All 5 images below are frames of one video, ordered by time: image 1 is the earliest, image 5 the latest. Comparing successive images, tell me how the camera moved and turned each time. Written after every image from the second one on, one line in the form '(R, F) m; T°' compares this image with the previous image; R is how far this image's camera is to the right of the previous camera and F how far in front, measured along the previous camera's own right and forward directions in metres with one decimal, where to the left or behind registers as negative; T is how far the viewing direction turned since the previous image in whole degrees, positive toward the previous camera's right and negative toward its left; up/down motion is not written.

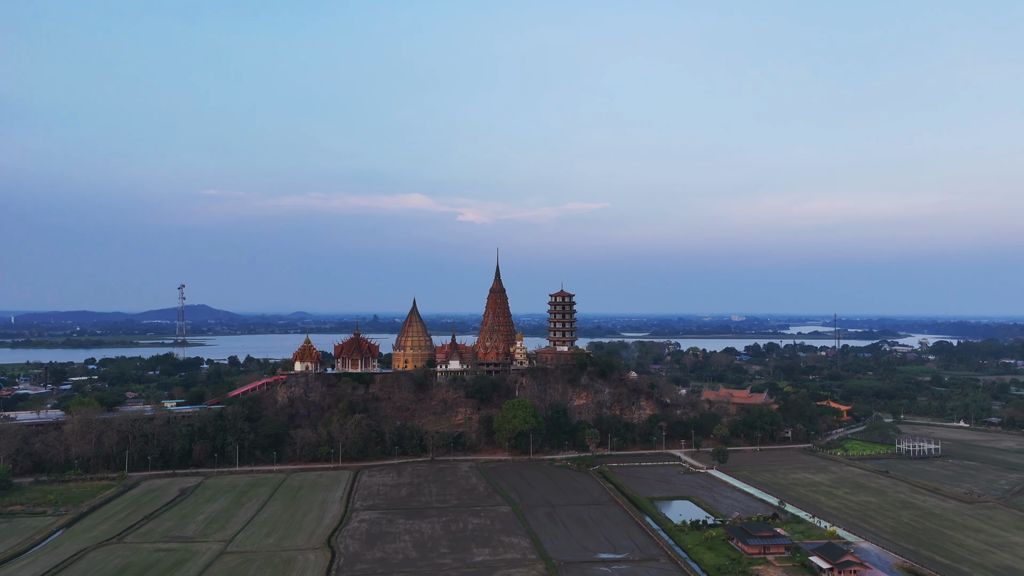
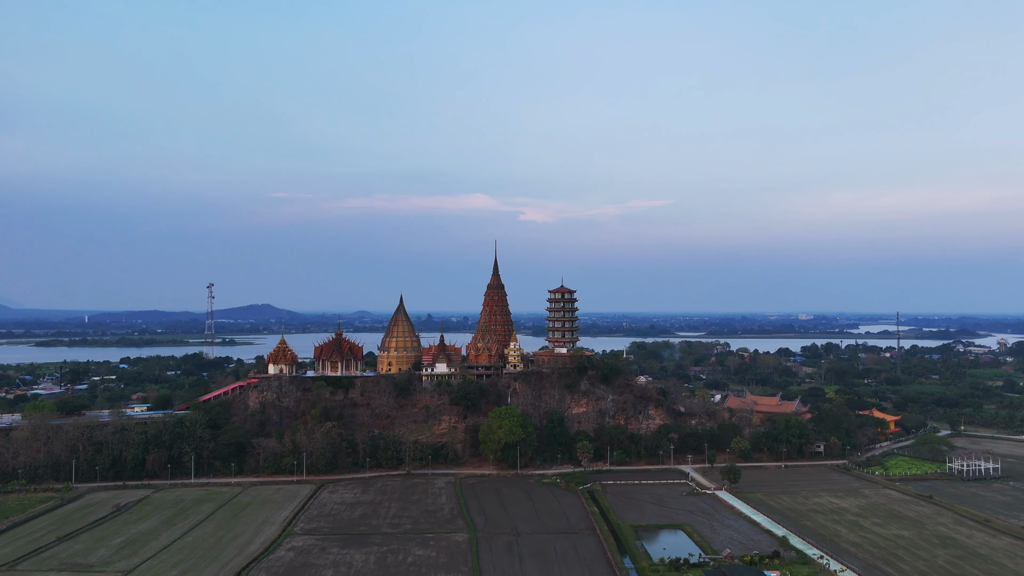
(+3.9, +4.5) m; -5°
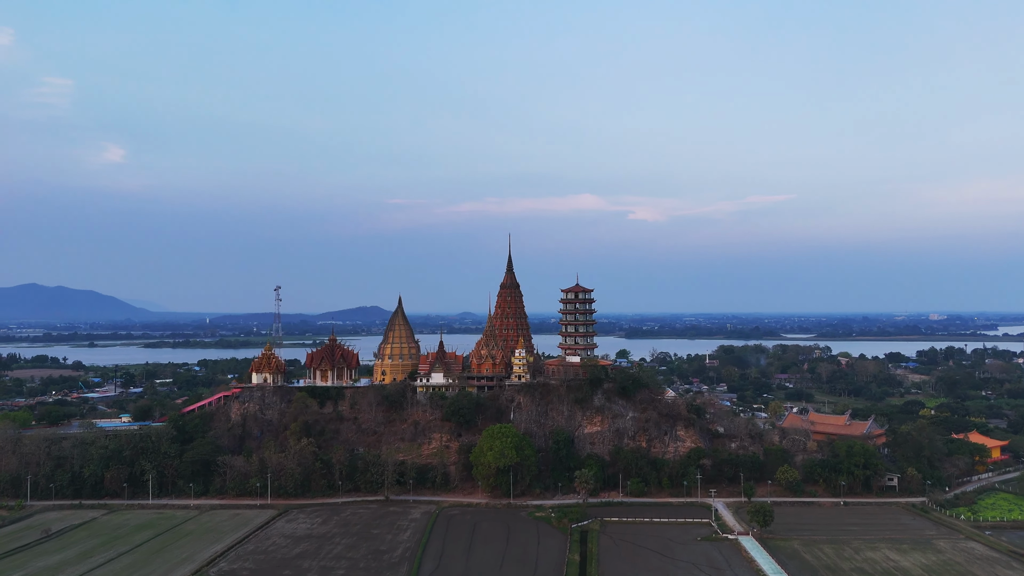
(+5.2, +5.6) m; -8°
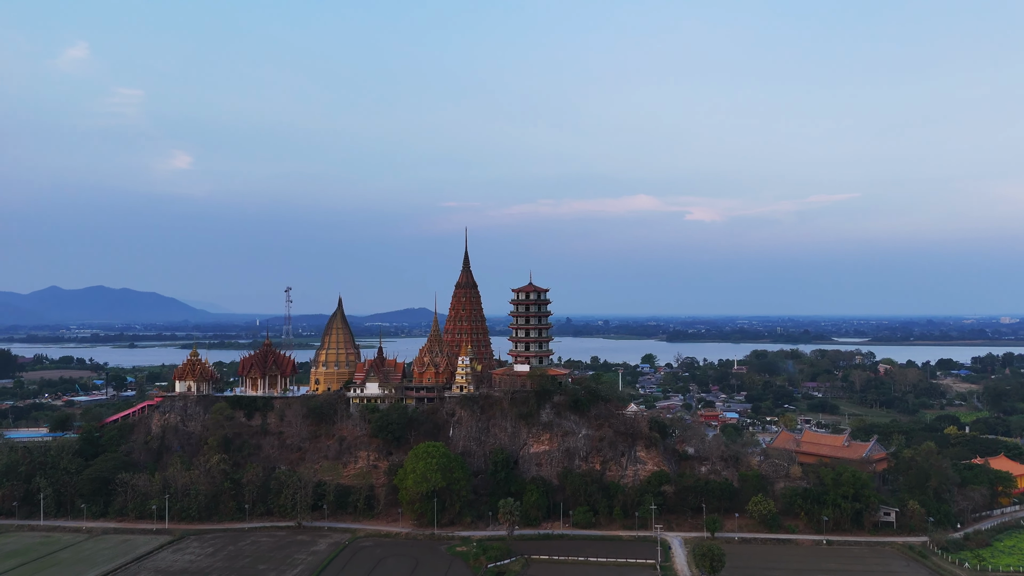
(+4.9, +4.3) m; -4°
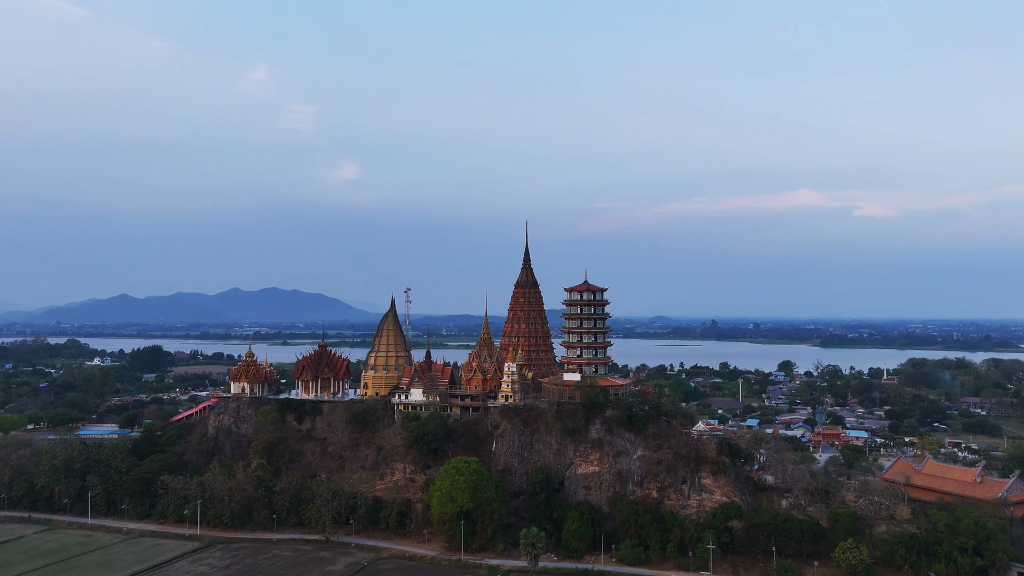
(+3.9, +3.6) m; -12°
